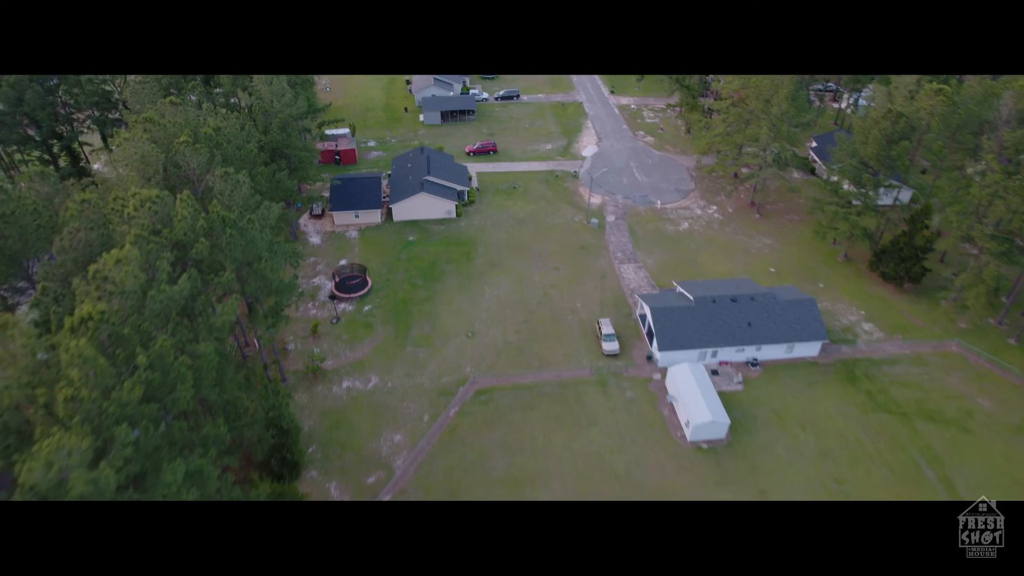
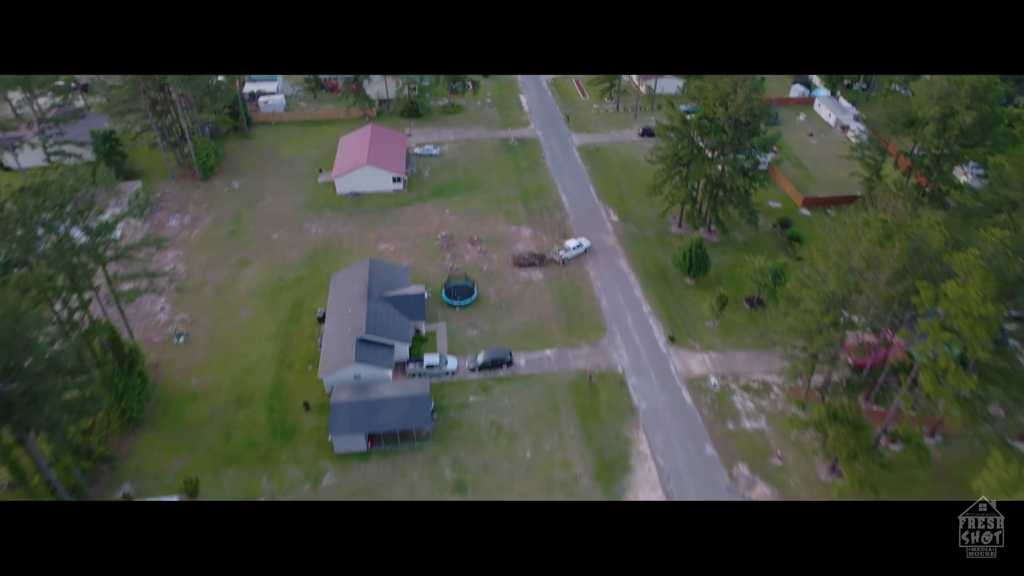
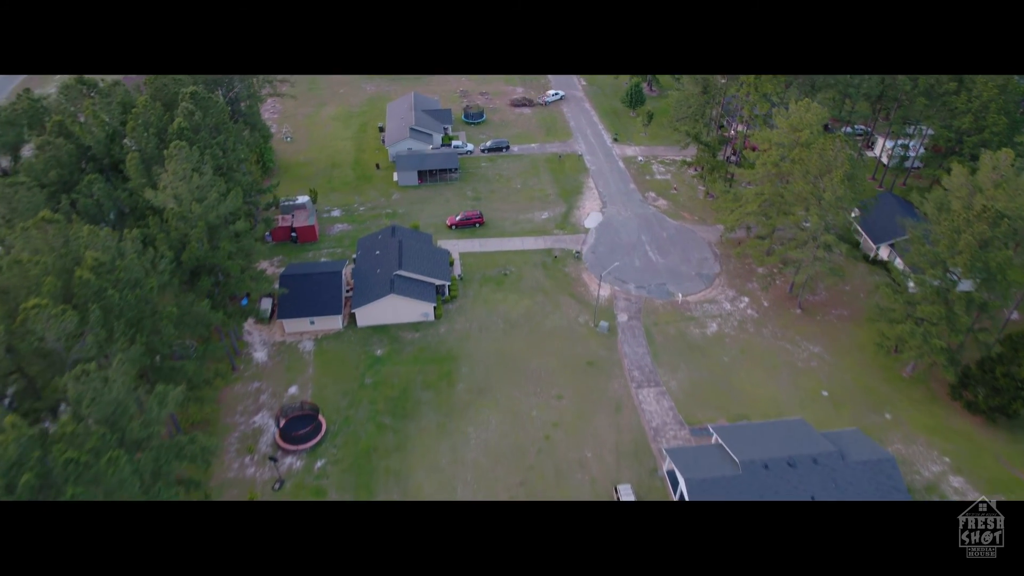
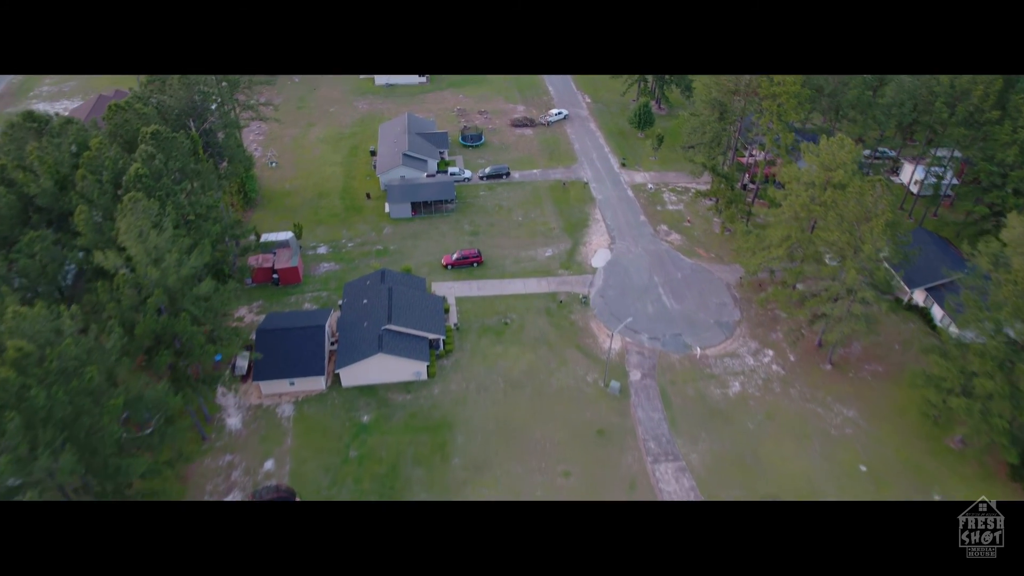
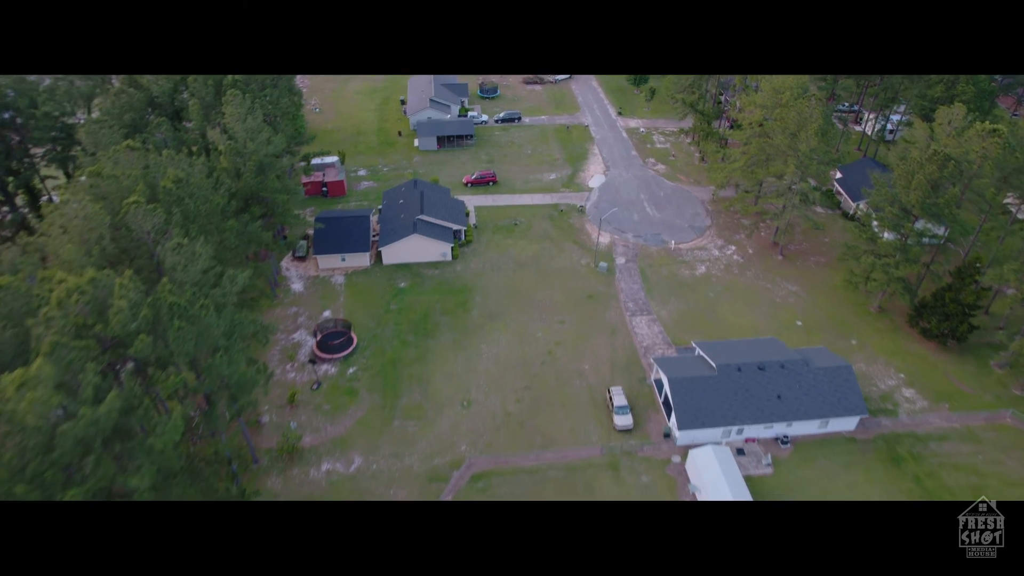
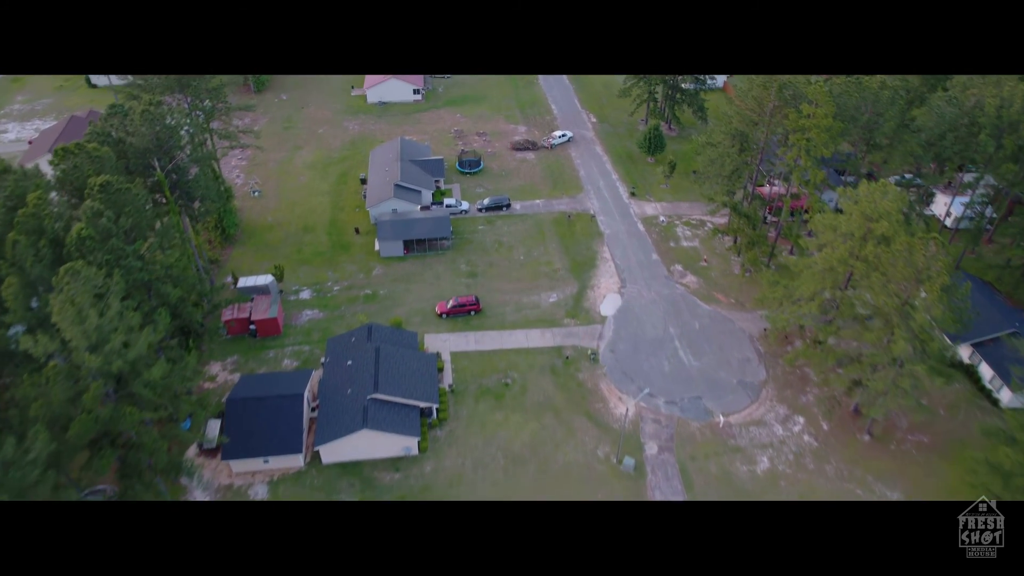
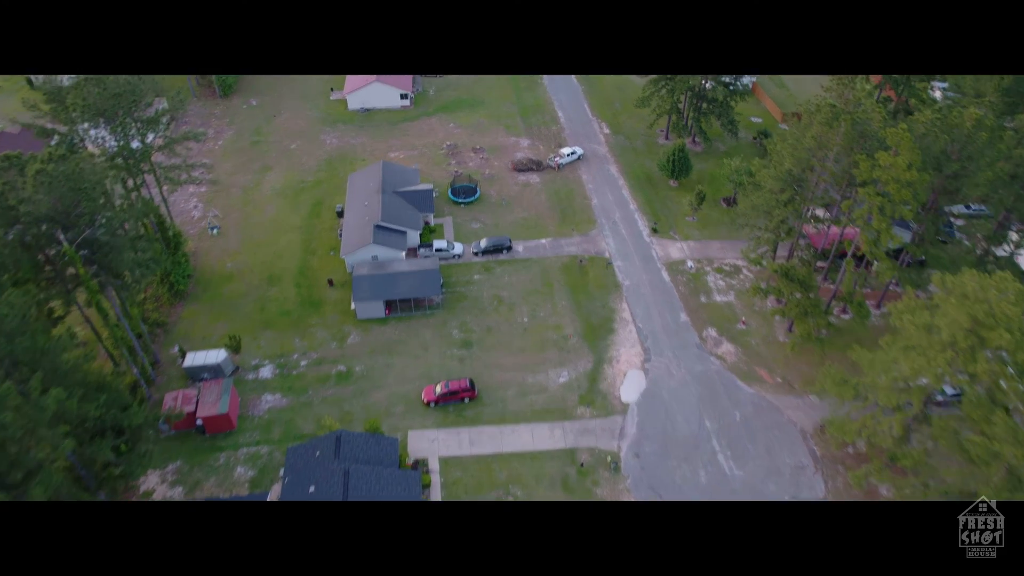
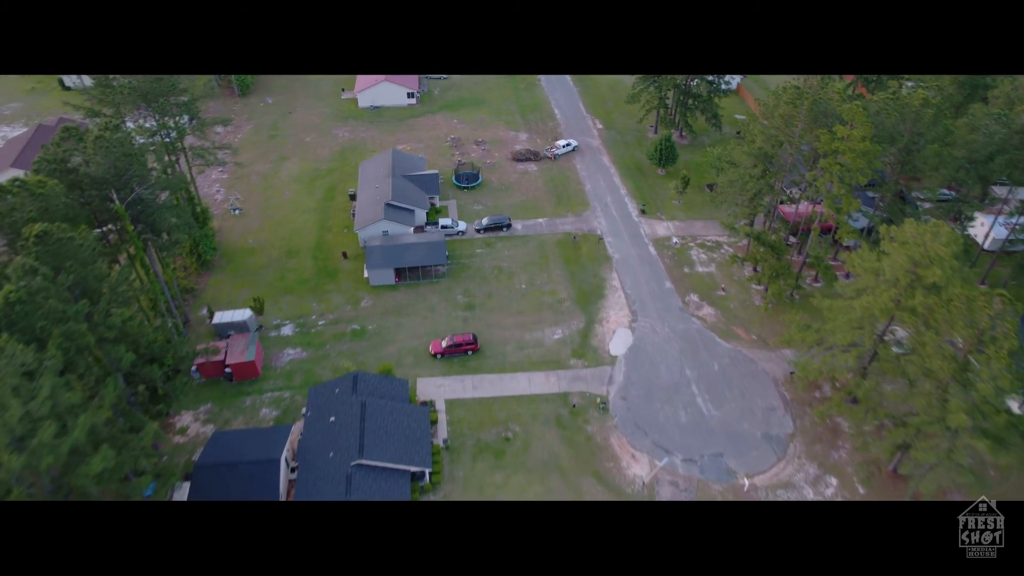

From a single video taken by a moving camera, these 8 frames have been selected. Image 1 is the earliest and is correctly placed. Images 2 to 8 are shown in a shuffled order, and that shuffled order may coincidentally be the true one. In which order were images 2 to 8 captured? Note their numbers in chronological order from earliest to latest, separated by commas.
5, 3, 4, 6, 8, 7, 2
